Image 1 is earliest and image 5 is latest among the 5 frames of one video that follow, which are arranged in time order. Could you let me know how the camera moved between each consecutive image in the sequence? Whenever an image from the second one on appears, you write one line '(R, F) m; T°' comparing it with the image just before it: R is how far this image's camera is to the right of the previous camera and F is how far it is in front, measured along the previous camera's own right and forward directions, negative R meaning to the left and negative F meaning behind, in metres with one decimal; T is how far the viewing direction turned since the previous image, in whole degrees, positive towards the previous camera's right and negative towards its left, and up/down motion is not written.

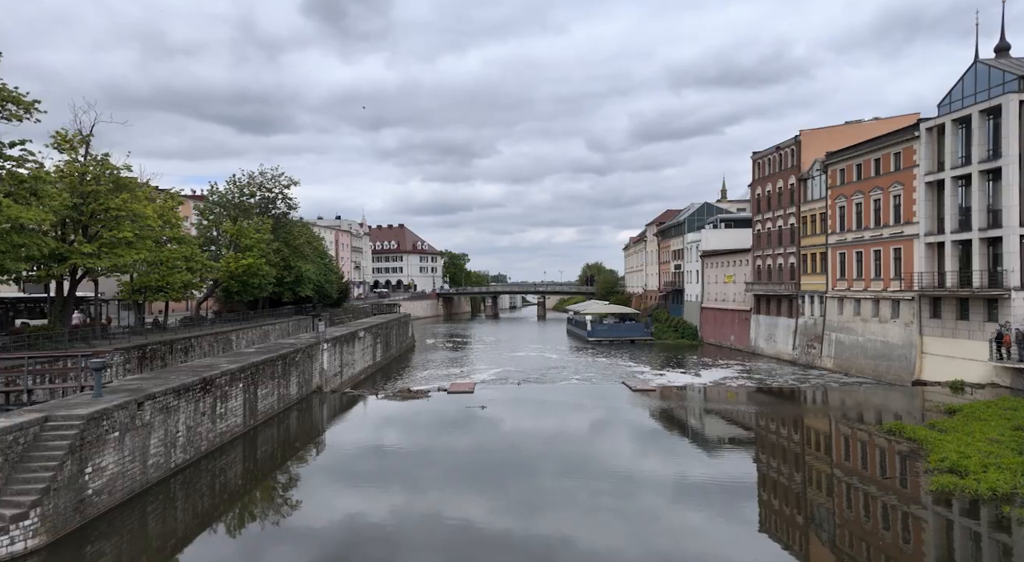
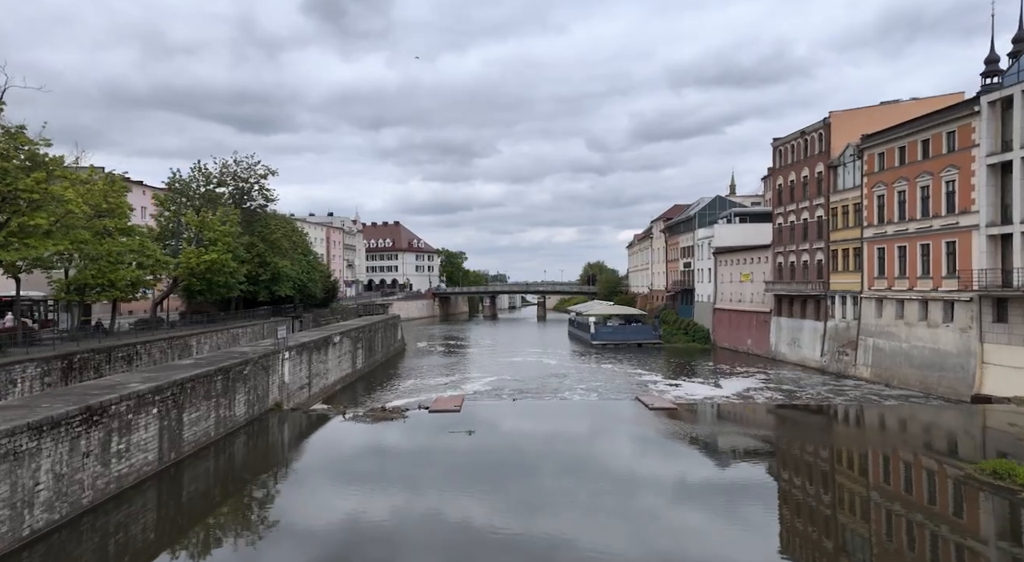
(+0.2, +4.5) m; 0°
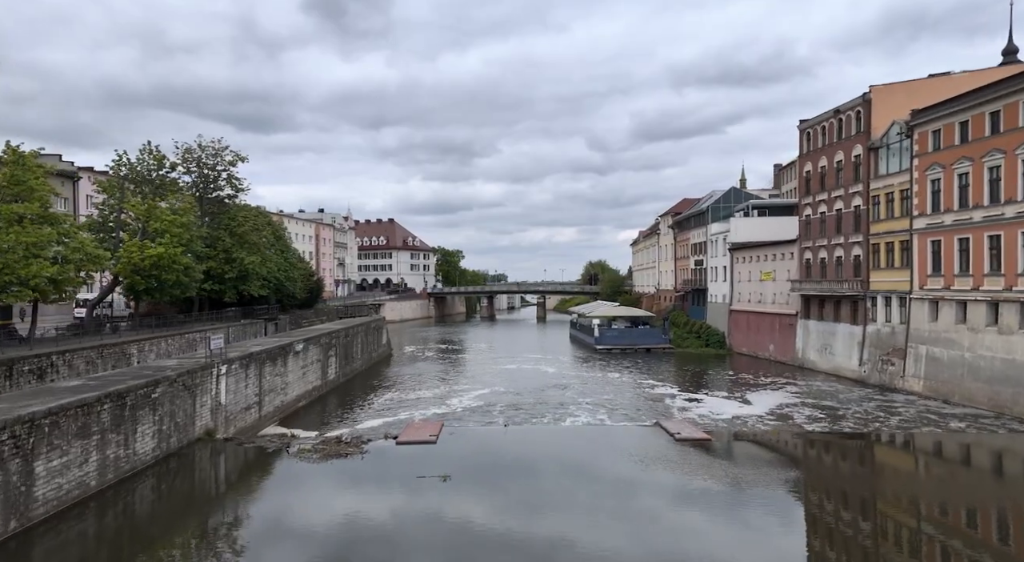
(+0.3, +4.9) m; 0°
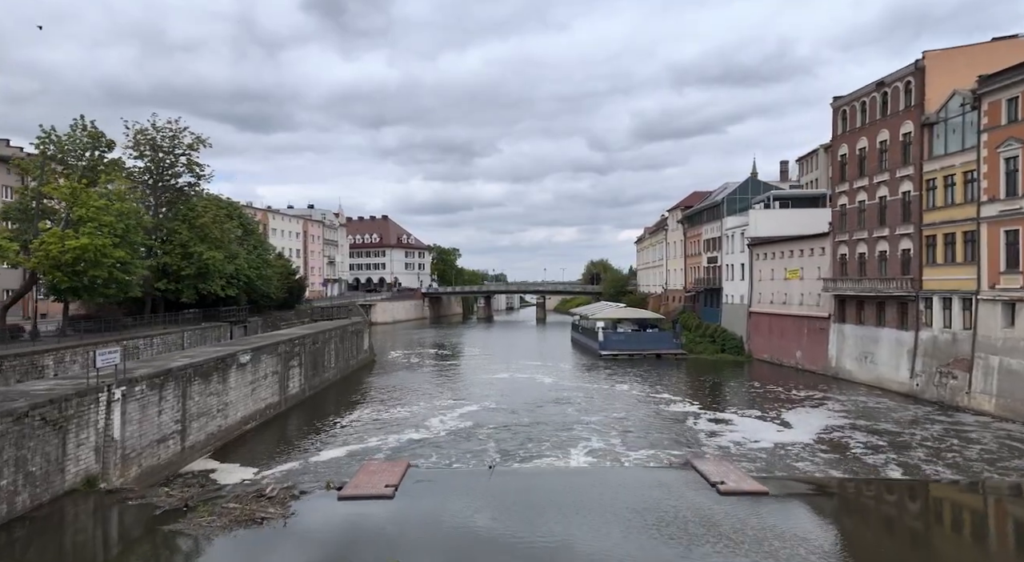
(+0.3, +4.9) m; 0°
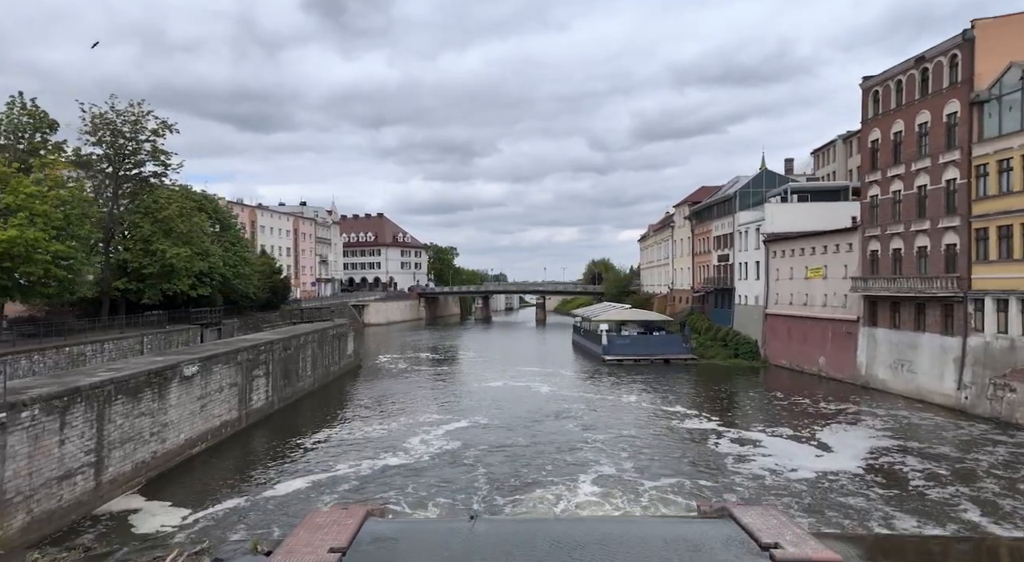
(+0.2, +3.5) m; 0°
